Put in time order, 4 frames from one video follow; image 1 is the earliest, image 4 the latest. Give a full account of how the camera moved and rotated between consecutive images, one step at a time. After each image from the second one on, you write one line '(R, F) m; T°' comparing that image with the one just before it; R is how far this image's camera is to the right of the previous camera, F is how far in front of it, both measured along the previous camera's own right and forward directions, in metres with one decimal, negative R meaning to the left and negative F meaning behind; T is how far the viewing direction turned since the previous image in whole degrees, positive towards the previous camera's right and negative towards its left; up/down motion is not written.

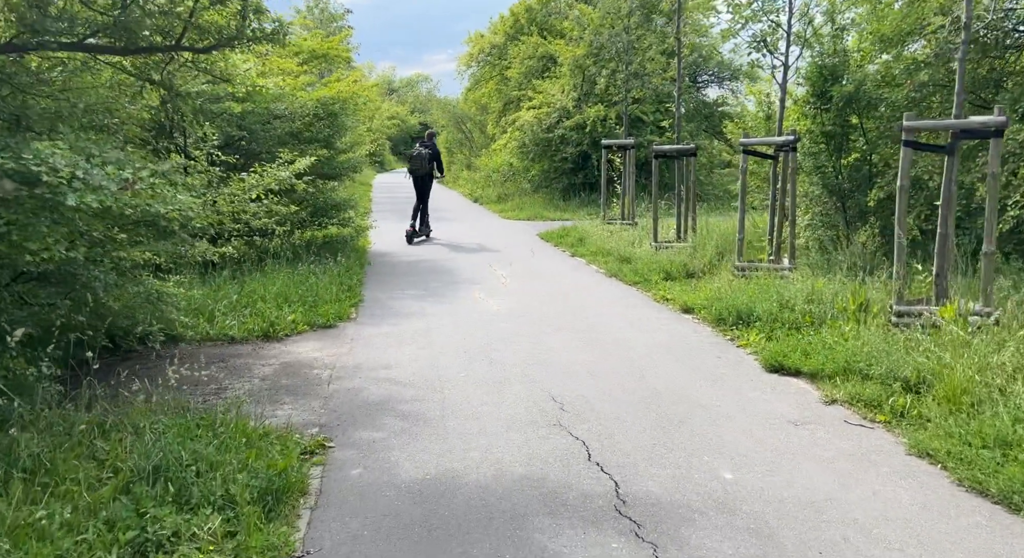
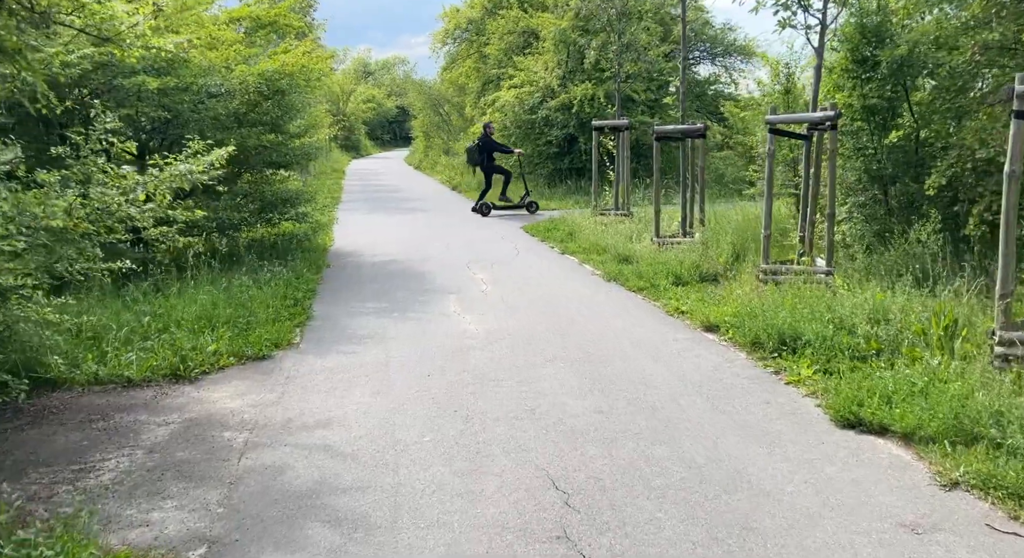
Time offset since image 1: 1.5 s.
(0.0, +1.9) m; +1°
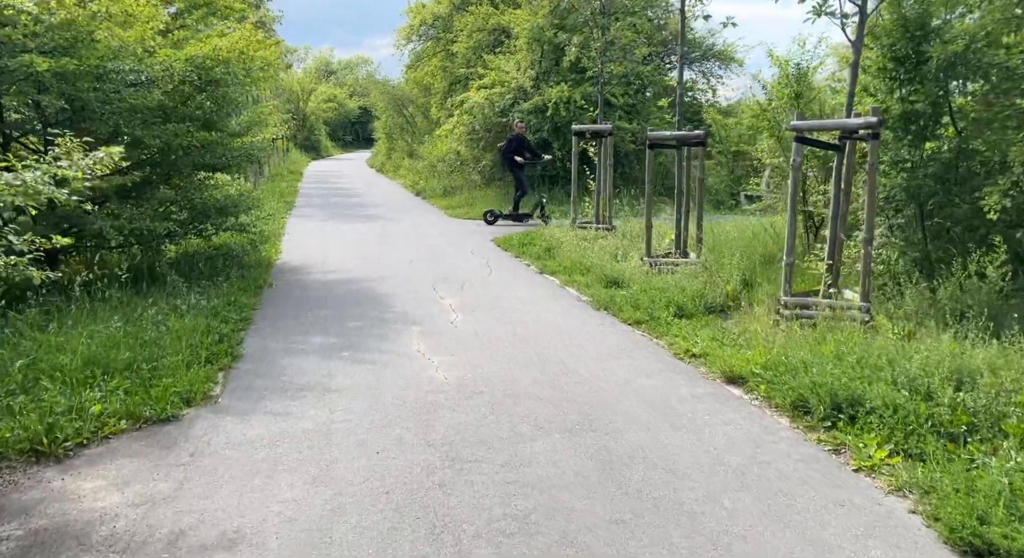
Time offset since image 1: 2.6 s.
(-0.1, +1.6) m; +2°
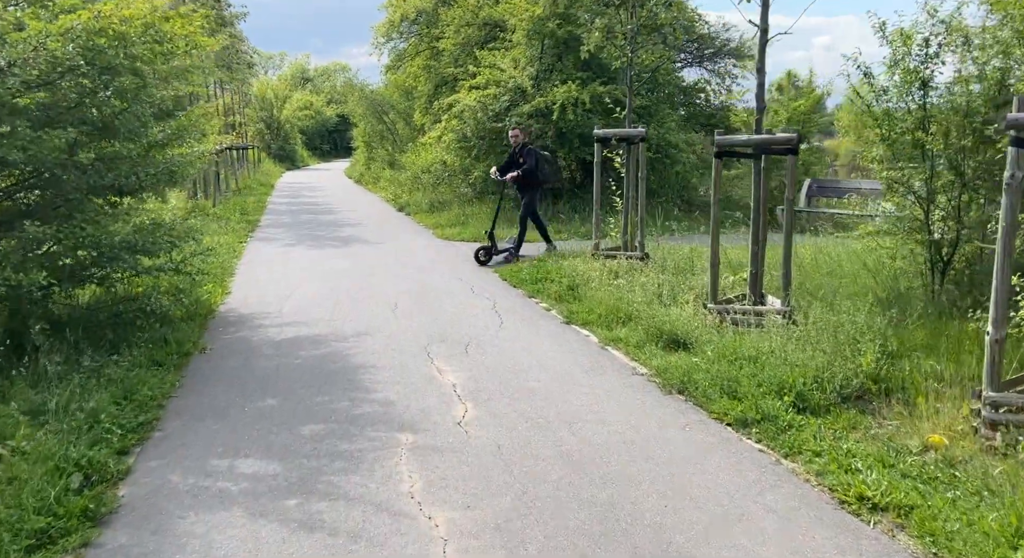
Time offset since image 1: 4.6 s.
(-0.3, +2.9) m; +1°
